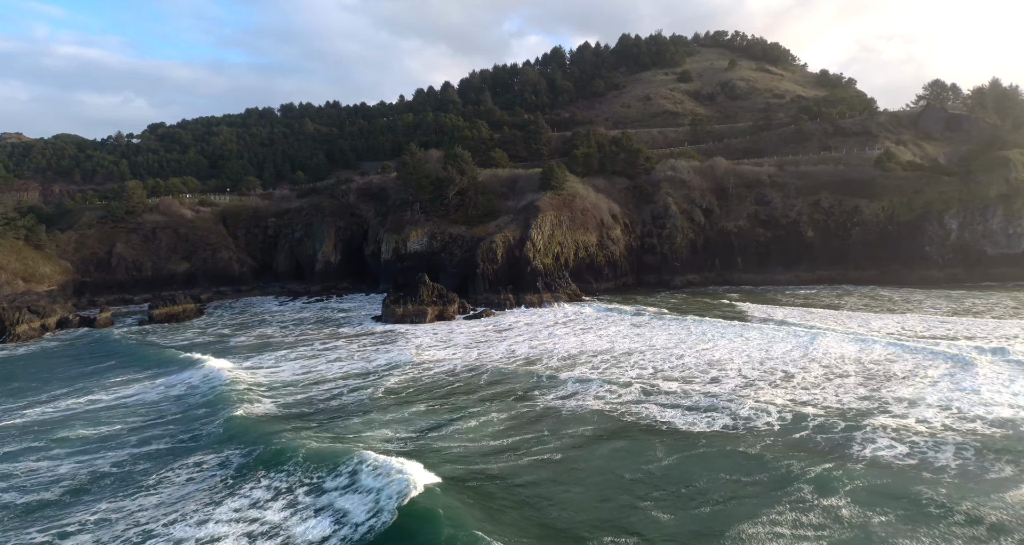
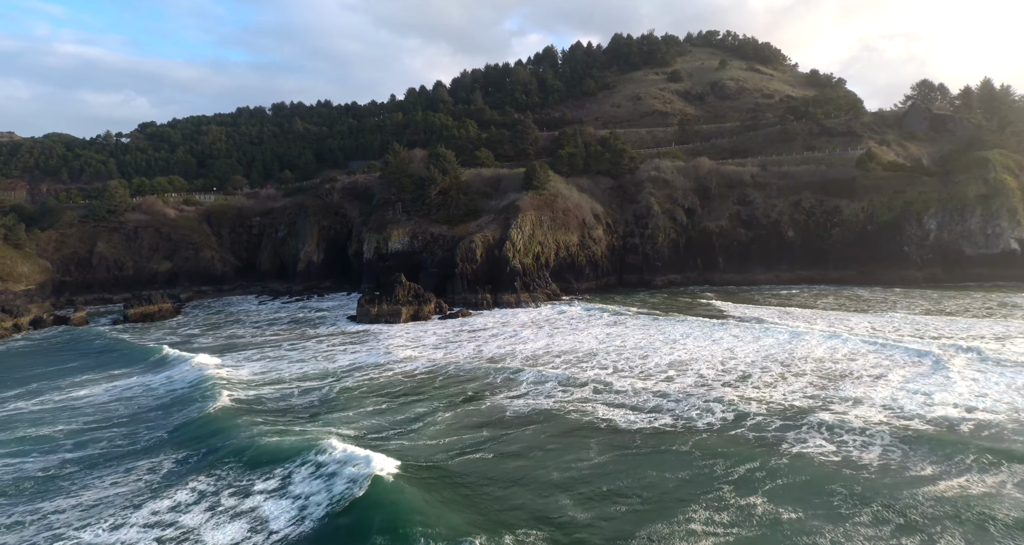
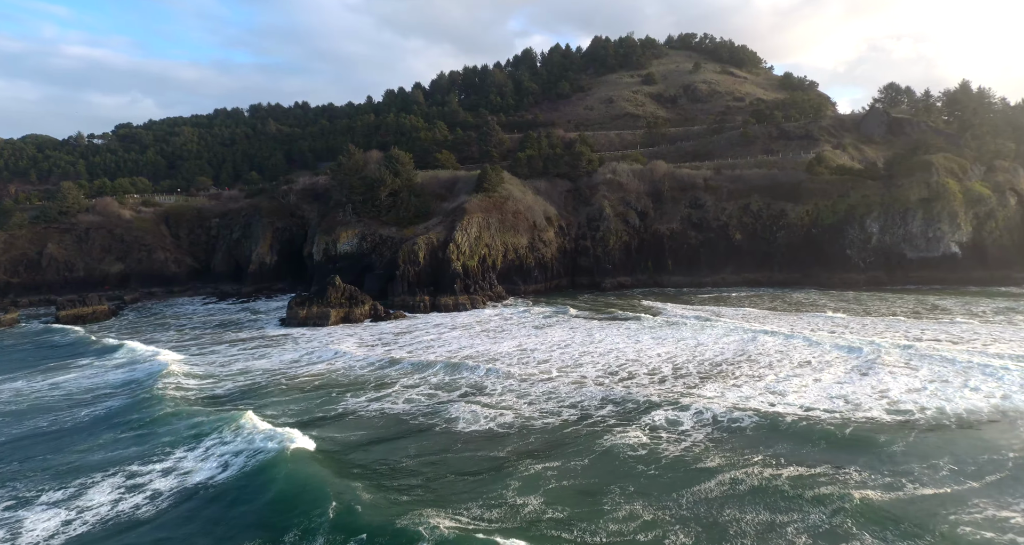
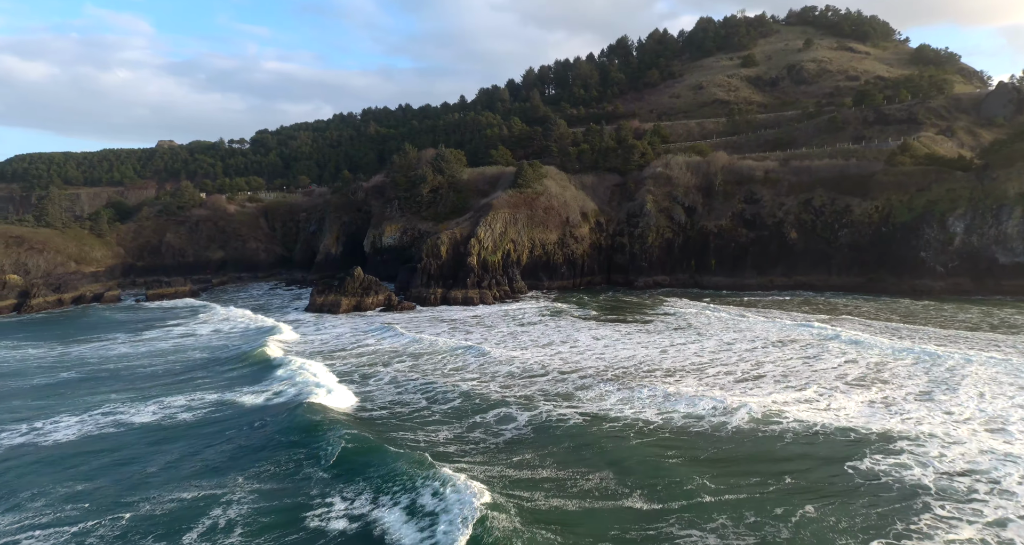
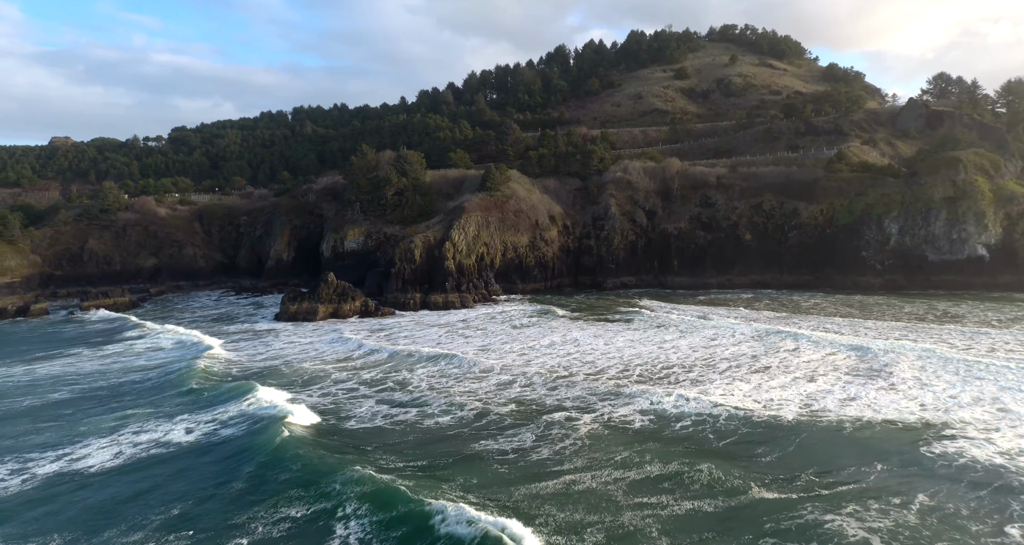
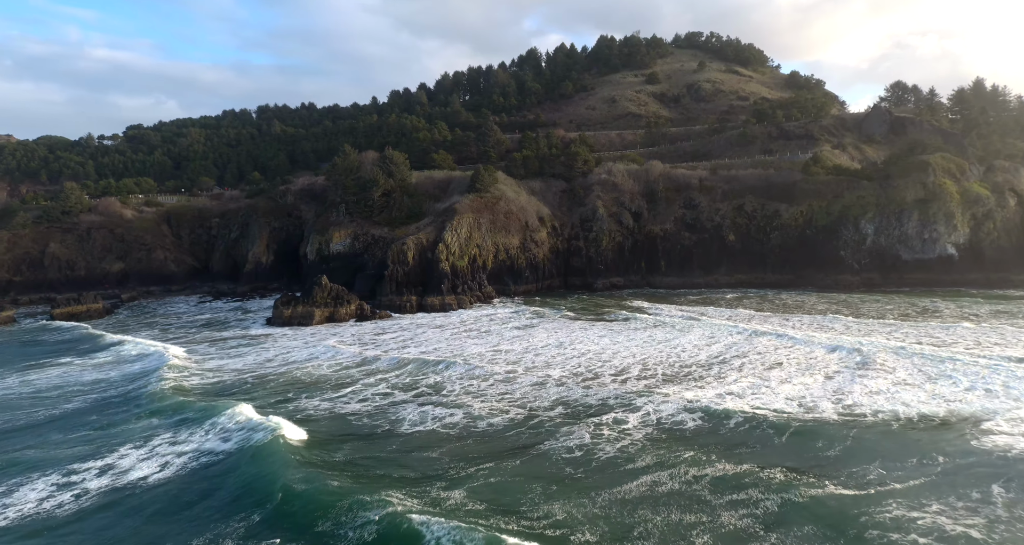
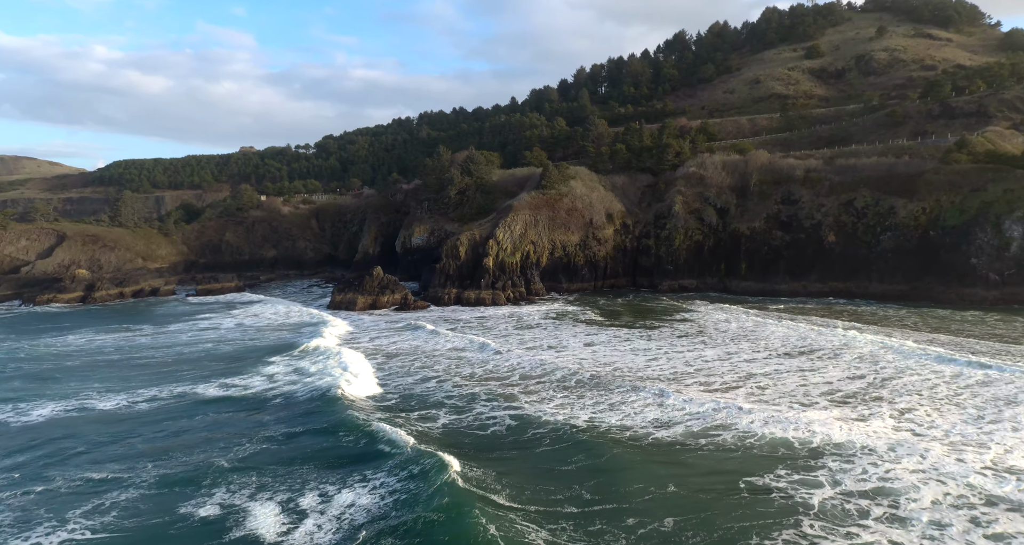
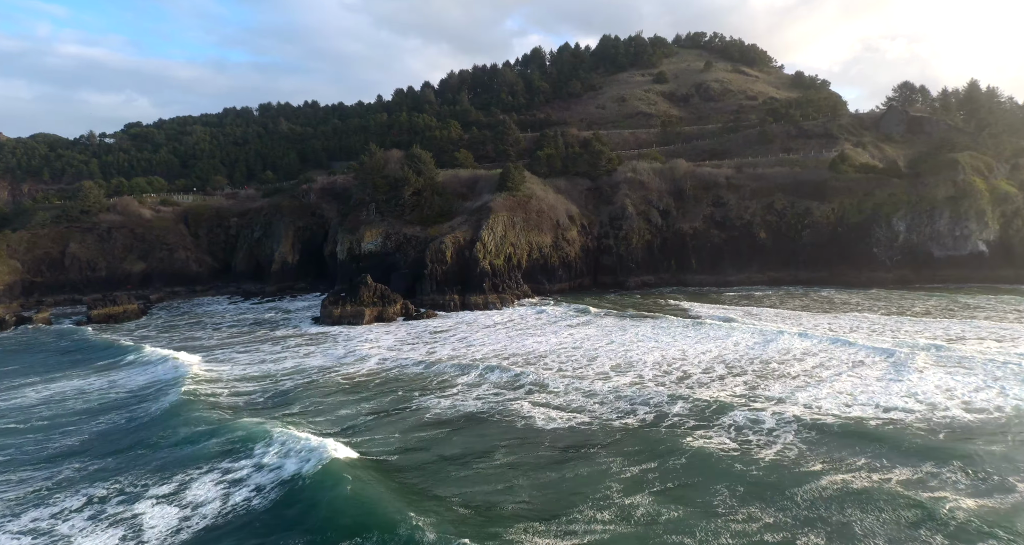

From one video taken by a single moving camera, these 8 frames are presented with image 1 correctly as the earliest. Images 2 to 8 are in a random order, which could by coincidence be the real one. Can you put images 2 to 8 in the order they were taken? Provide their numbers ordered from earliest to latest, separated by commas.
2, 8, 3, 6, 5, 4, 7
